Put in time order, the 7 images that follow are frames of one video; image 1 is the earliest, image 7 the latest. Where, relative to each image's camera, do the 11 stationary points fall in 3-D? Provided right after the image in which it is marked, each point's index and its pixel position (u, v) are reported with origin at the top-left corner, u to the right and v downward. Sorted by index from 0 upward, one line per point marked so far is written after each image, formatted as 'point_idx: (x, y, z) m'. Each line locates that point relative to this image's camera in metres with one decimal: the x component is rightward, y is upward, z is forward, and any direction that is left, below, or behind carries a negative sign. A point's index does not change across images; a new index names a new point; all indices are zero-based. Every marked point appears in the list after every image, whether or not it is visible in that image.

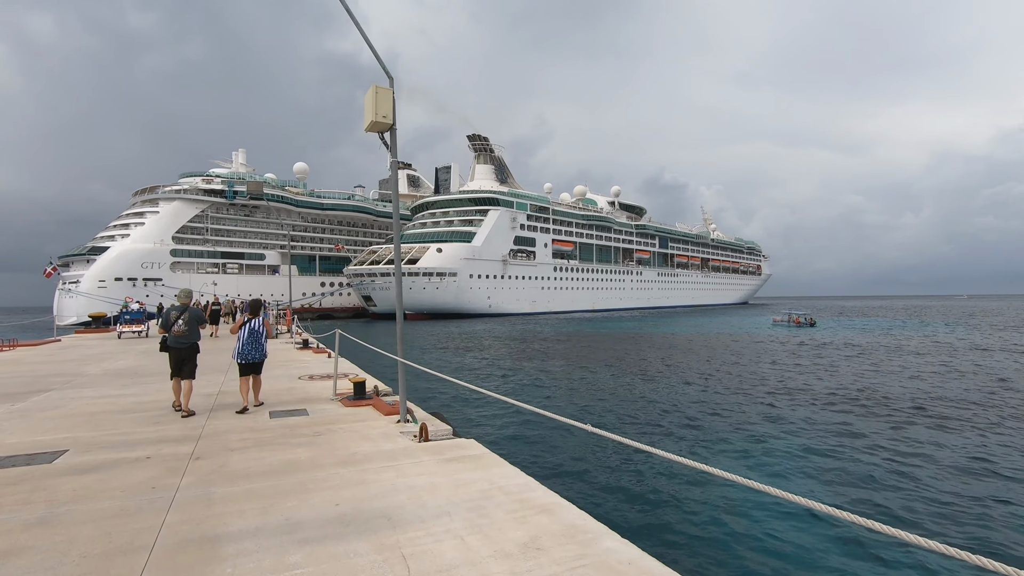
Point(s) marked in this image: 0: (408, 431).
0: (-0.9, -1.2, +4.7) m
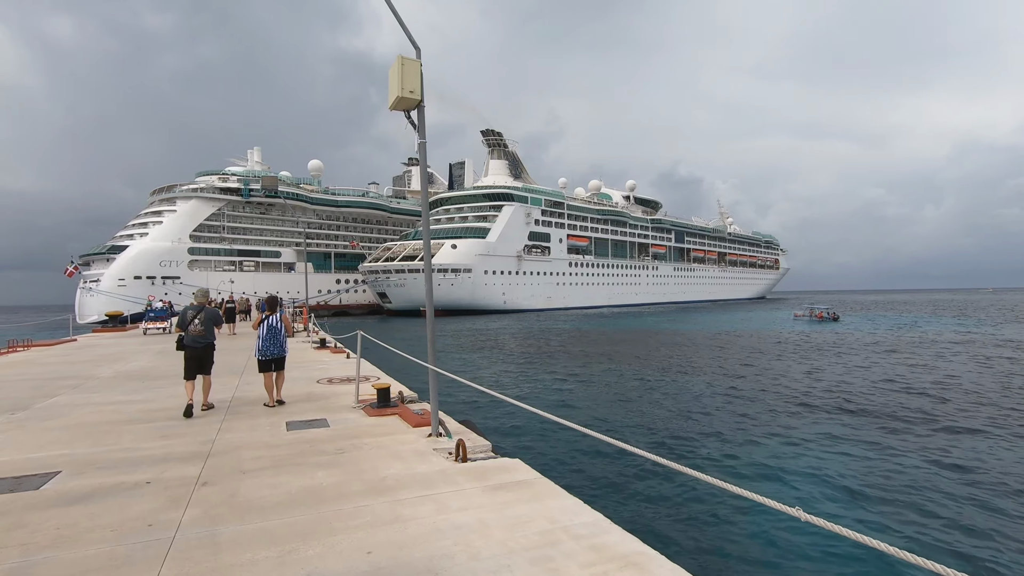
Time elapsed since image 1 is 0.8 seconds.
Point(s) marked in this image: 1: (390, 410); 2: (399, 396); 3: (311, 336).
0: (-0.5, -1.2, +4.1) m
1: (-1.2, -1.3, +5.6) m
2: (-1.3, -1.2, +6.1) m
3: (-5.9, -1.4, +15.8) m
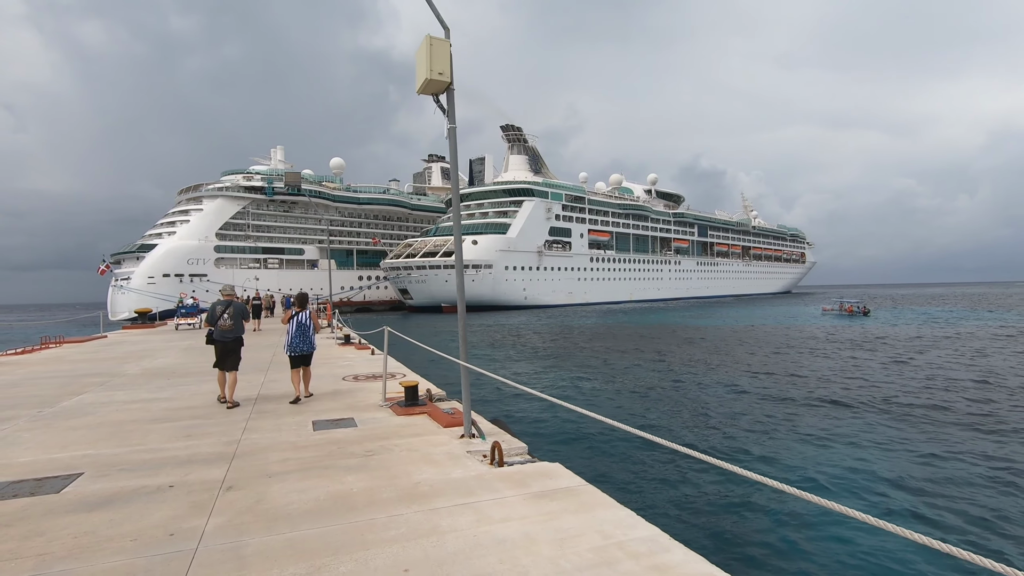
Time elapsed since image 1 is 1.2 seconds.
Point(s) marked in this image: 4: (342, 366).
0: (-0.3, -1.2, +3.9) m
1: (-0.9, -1.2, +5.4) m
2: (-0.9, -1.2, +5.8) m
3: (-5.2, -1.3, +15.8) m
4: (-3.0, -1.4, +9.6) m
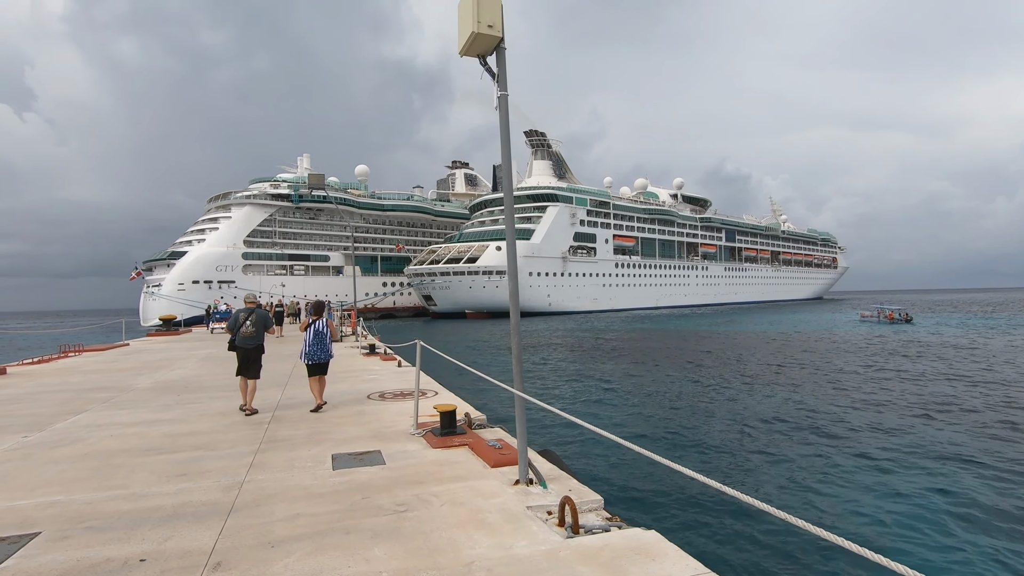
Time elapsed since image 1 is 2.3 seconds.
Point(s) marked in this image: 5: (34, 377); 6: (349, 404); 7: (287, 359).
0: (+0.2, -1.2, +3.0) m
1: (-0.4, -1.3, +4.5) m
2: (-0.4, -1.2, +5.0) m
3: (-4.3, -1.5, +15.1) m
4: (-2.4, -1.5, +8.8) m
5: (-8.4, -1.6, +9.5) m
6: (-2.0, -1.4, +6.6) m
7: (-4.8, -1.5, +11.5) m
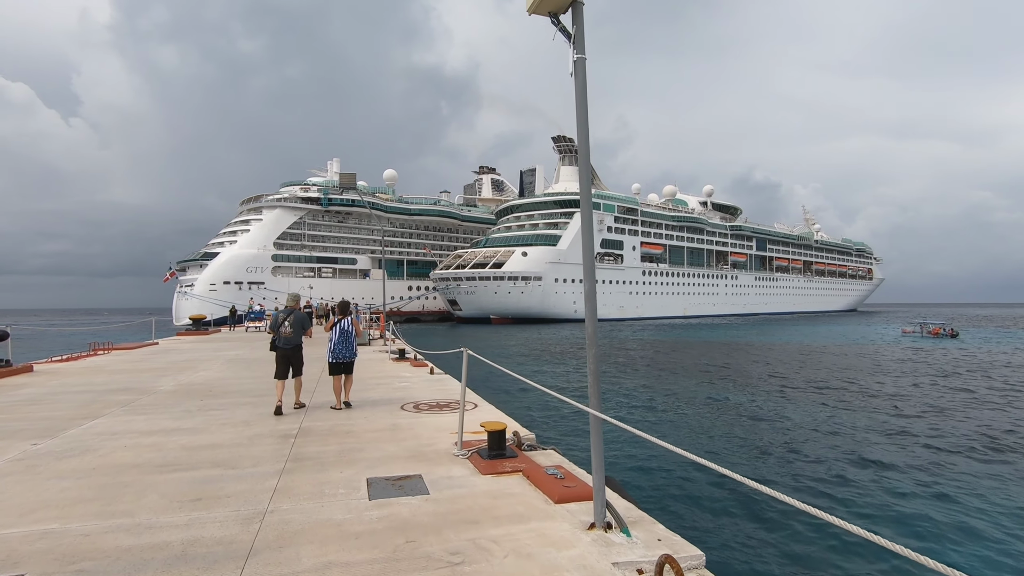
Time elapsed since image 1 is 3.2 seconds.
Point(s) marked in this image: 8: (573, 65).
0: (+0.5, -1.2, +2.4) m
1: (0.0, -1.3, +3.9) m
2: (0.0, -1.2, +4.4) m
3: (-3.4, -1.6, +14.7) m
4: (-1.8, -1.5, +8.3) m
5: (-7.8, -1.5, +9.3) m
6: (-1.5, -1.4, +6.0) m
7: (-4.0, -1.5, +11.1) m
8: (+0.3, +1.2, +3.0) m
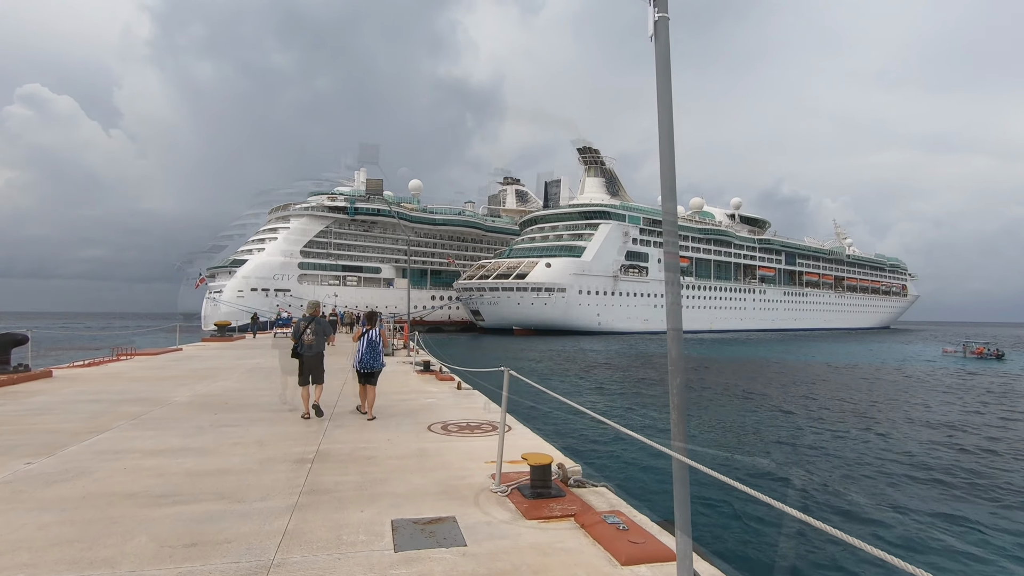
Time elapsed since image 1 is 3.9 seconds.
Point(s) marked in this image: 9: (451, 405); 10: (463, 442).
0: (+0.8, -1.3, +1.8) m
1: (+0.3, -1.4, +3.3) m
2: (+0.4, -1.3, +3.8) m
3: (-2.7, -1.8, +14.2) m
4: (-1.3, -1.7, +7.8) m
5: (-7.3, -1.6, +9.0) m
6: (-1.1, -1.5, +5.5) m
7: (-3.5, -1.7, +10.7) m
8: (+0.6, +1.2, +2.5) m
9: (-0.8, -1.6, +7.7) m
10: (-0.5, -1.4, +5.1) m
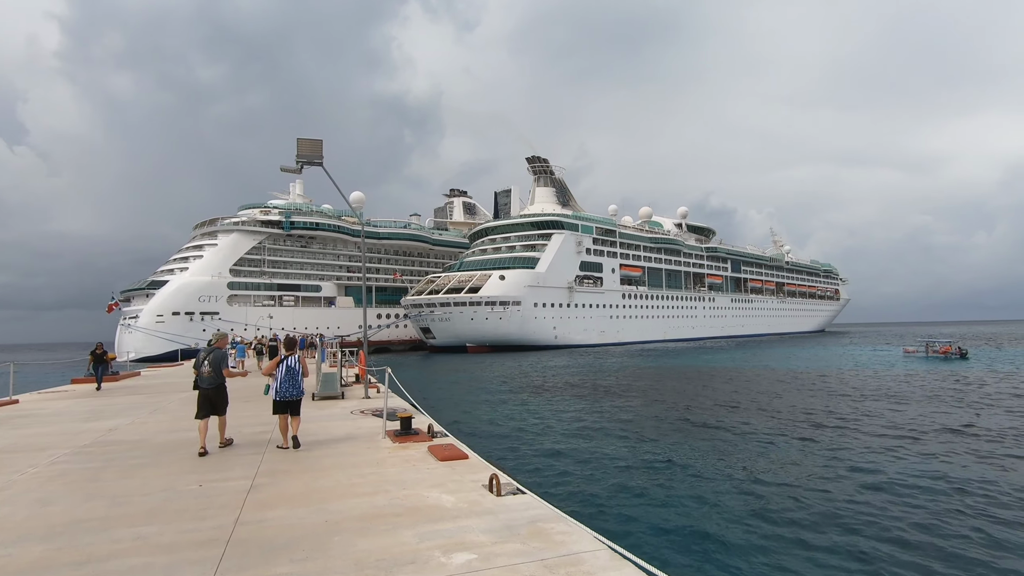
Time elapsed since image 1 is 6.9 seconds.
0: (+2.2, -1.0, -2.5) m
1: (+1.6, -1.1, -1.0) m
2: (+1.6, -1.1, -0.6) m
3: (-2.5, -2.0, +9.5) m
4: (-0.4, -1.6, +3.2) m
5: (-6.5, -1.7, +3.8) m
6: (0.0, -1.4, +1.0) m
7: (-2.9, -1.8, +5.9) m
8: (+1.9, +1.5, -1.8) m
9: (0.0, -1.6, +3.2) m
10: (+0.6, -1.3, +0.6) m
